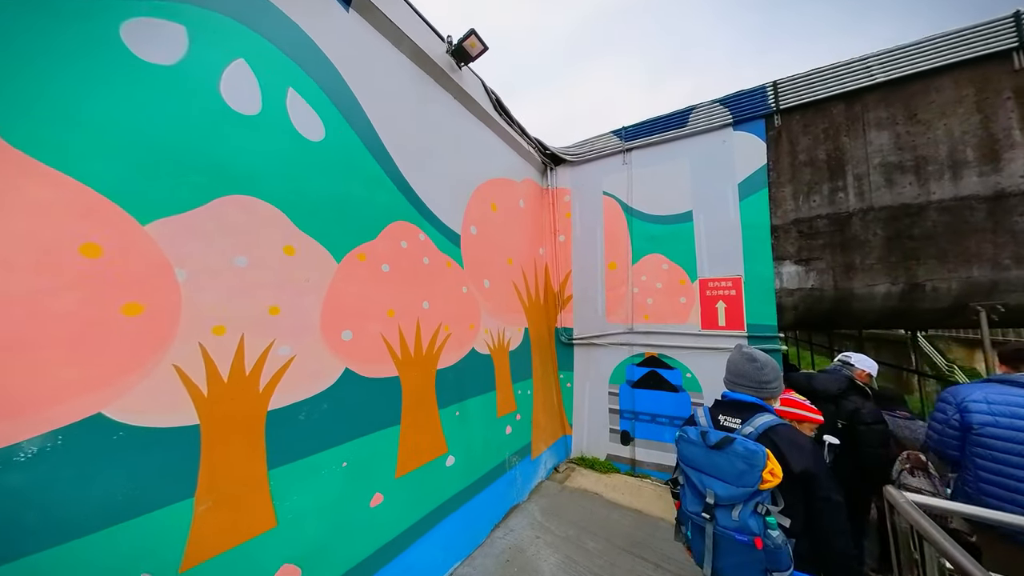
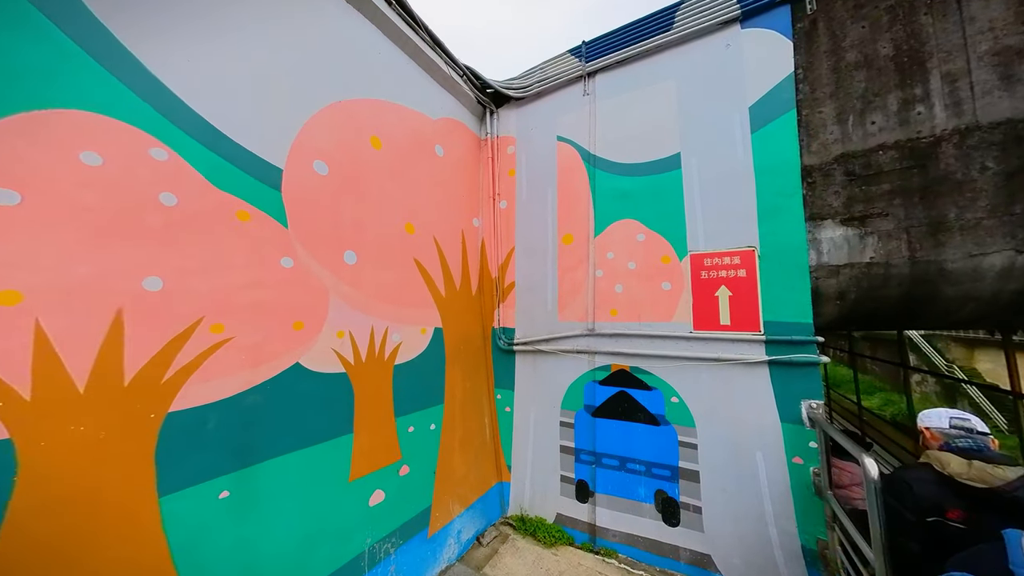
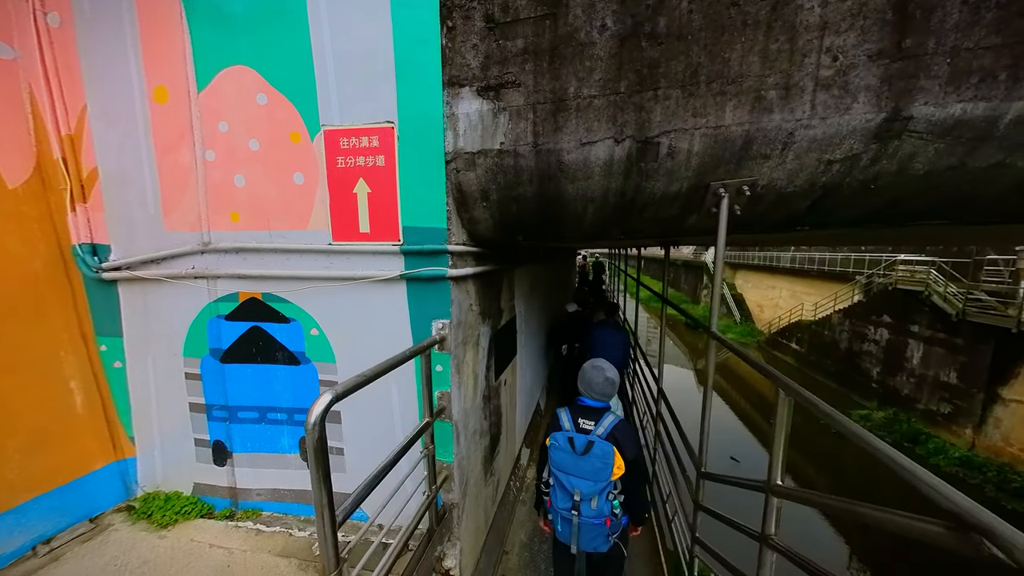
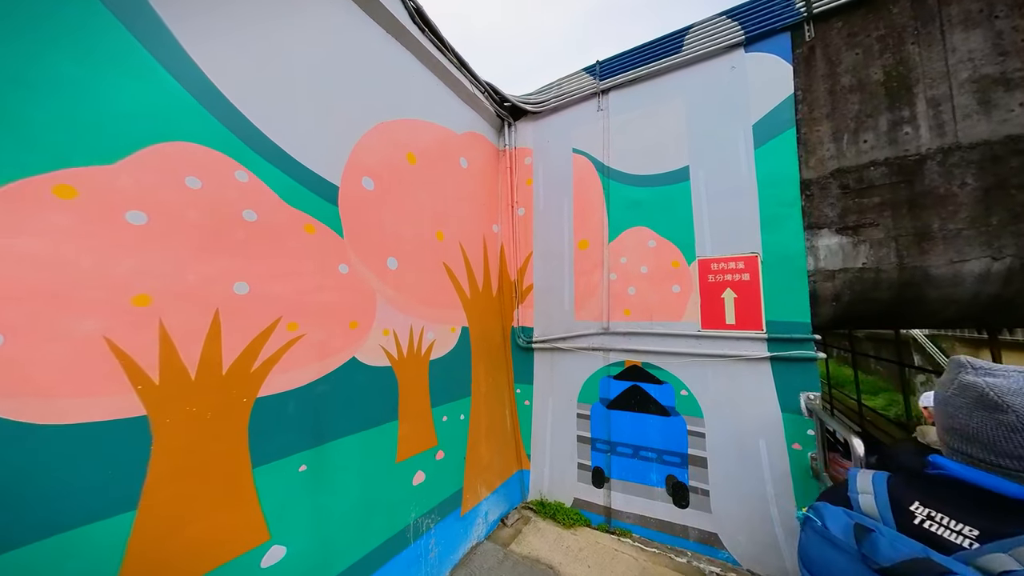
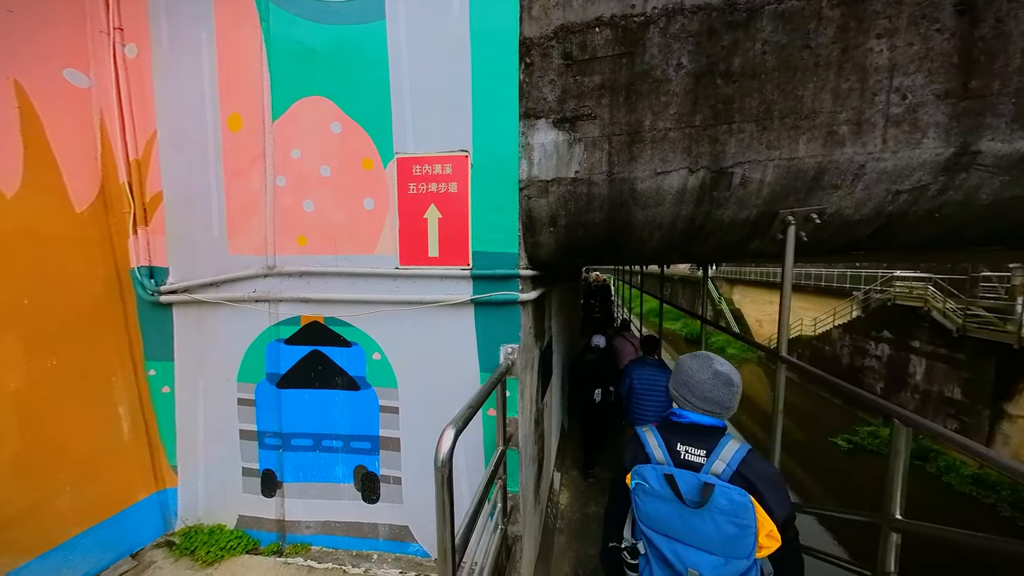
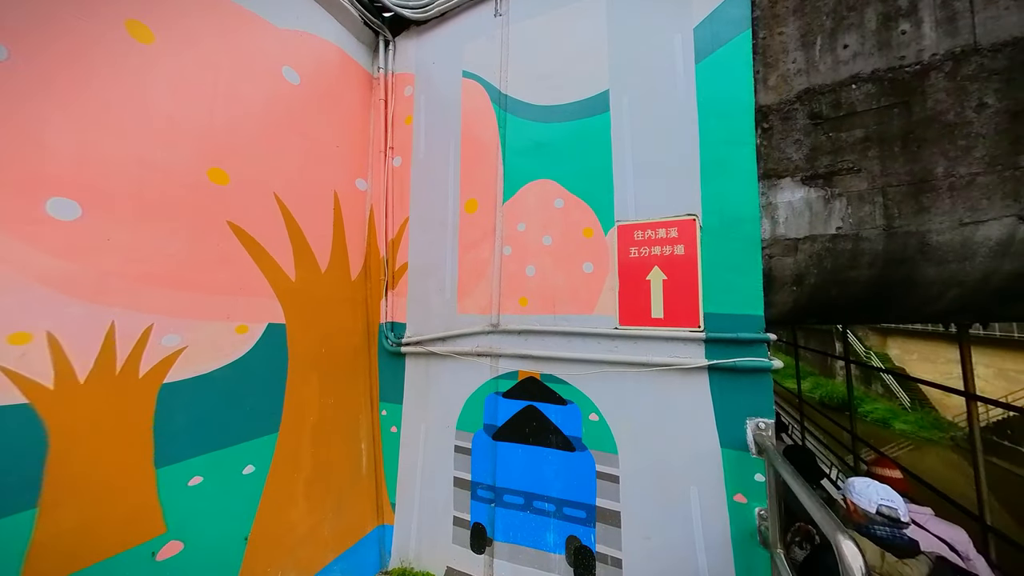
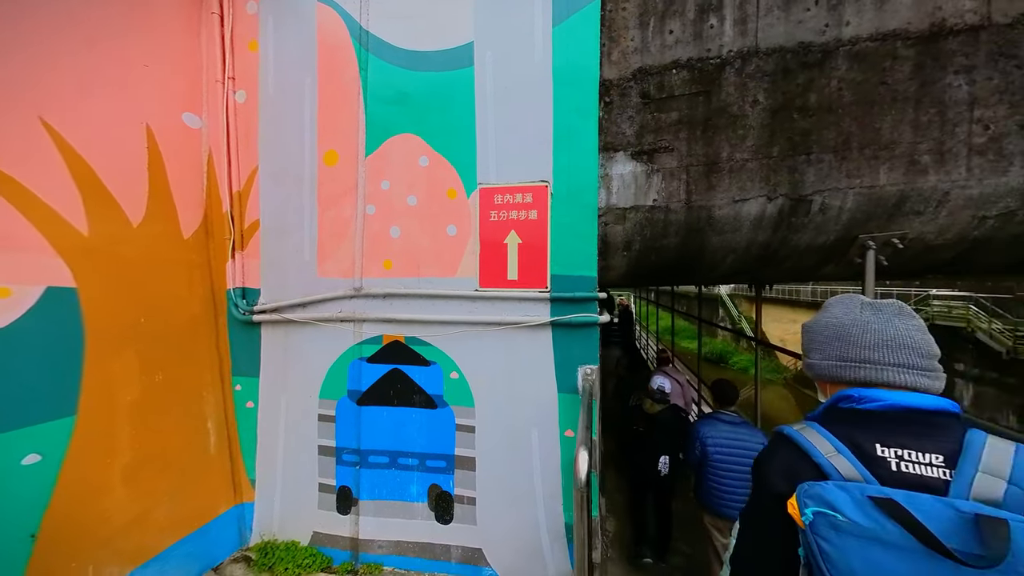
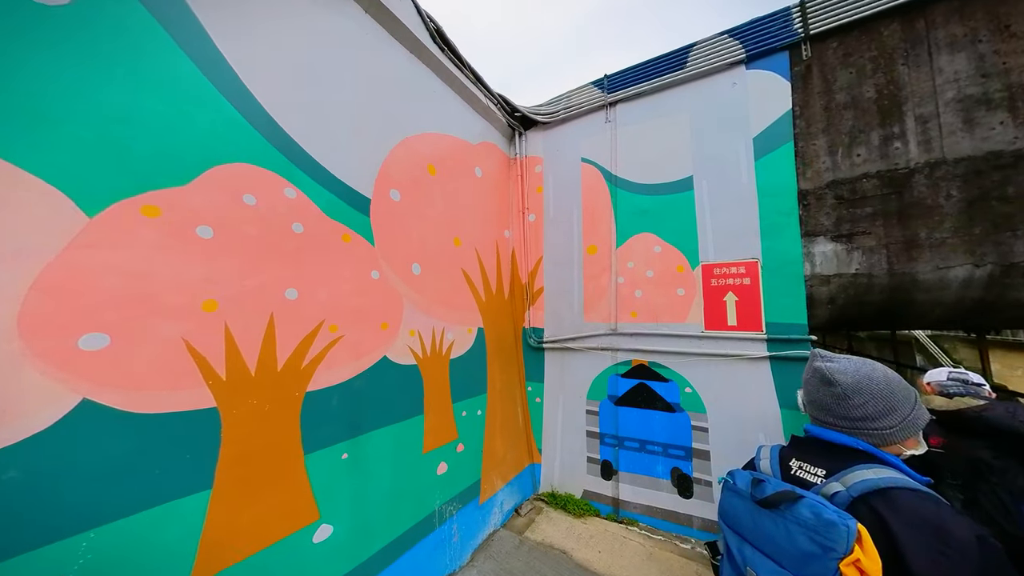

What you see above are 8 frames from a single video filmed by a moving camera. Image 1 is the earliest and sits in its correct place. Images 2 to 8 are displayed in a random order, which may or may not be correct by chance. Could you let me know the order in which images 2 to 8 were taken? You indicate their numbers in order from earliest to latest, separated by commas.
8, 4, 2, 6, 7, 5, 3
